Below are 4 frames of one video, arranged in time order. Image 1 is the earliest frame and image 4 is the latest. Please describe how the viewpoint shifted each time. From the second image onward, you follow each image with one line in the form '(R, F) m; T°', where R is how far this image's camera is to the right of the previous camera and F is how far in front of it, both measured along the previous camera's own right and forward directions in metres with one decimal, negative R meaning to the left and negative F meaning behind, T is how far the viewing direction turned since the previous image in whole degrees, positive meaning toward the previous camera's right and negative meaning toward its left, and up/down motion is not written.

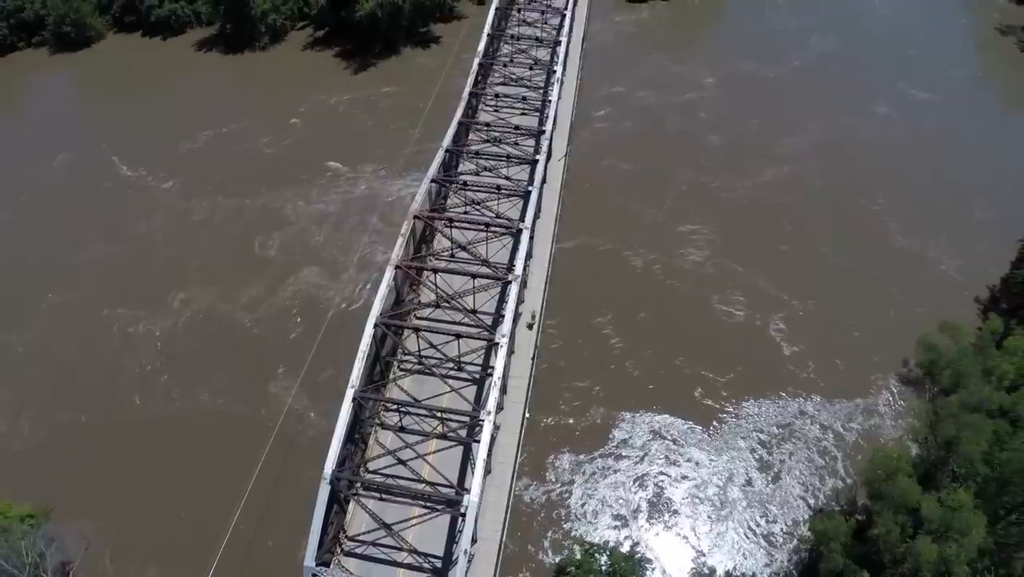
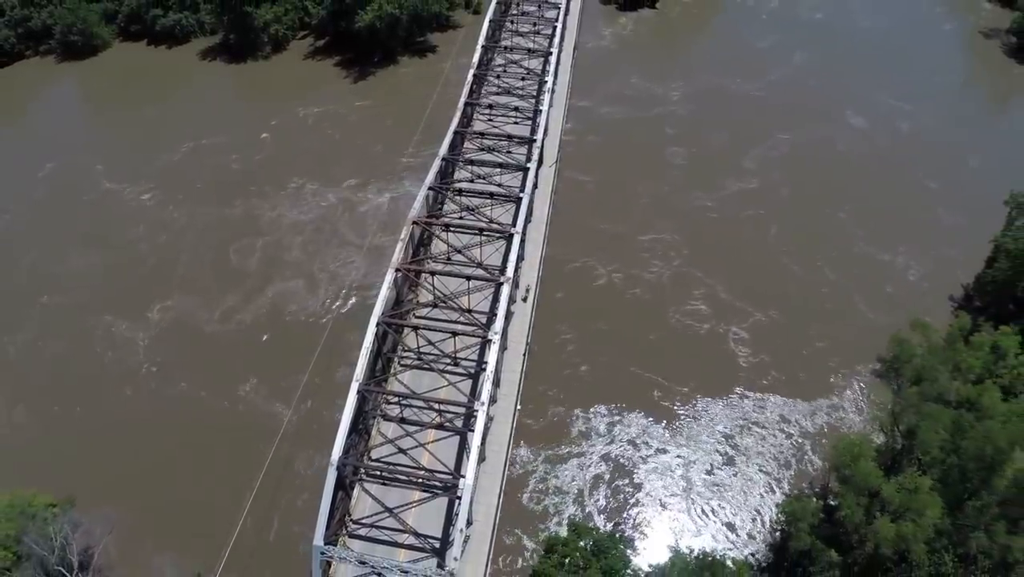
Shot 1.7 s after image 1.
(+0.2, -2.0) m; 0°
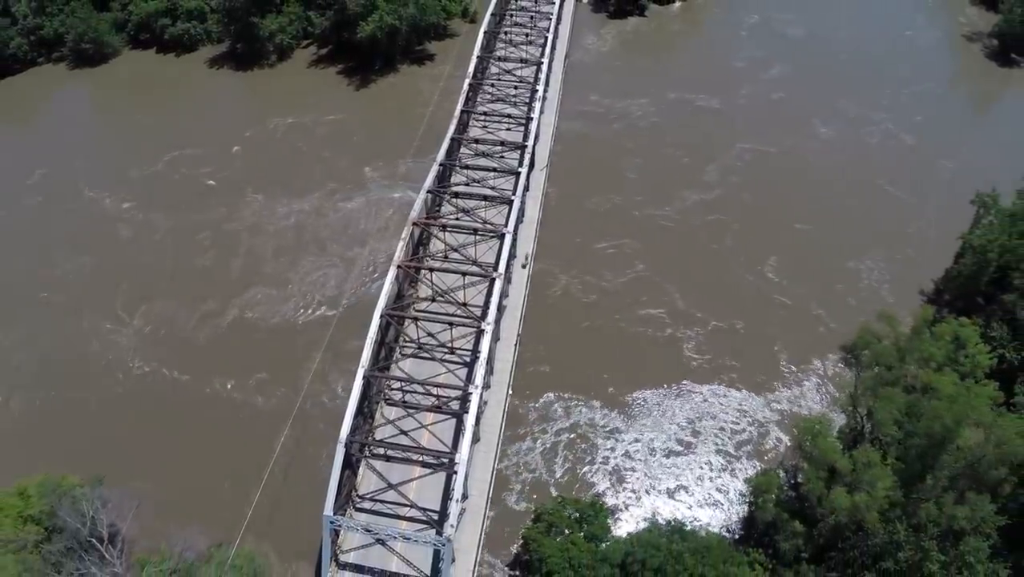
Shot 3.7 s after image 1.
(+0.3, -2.7) m; 0°
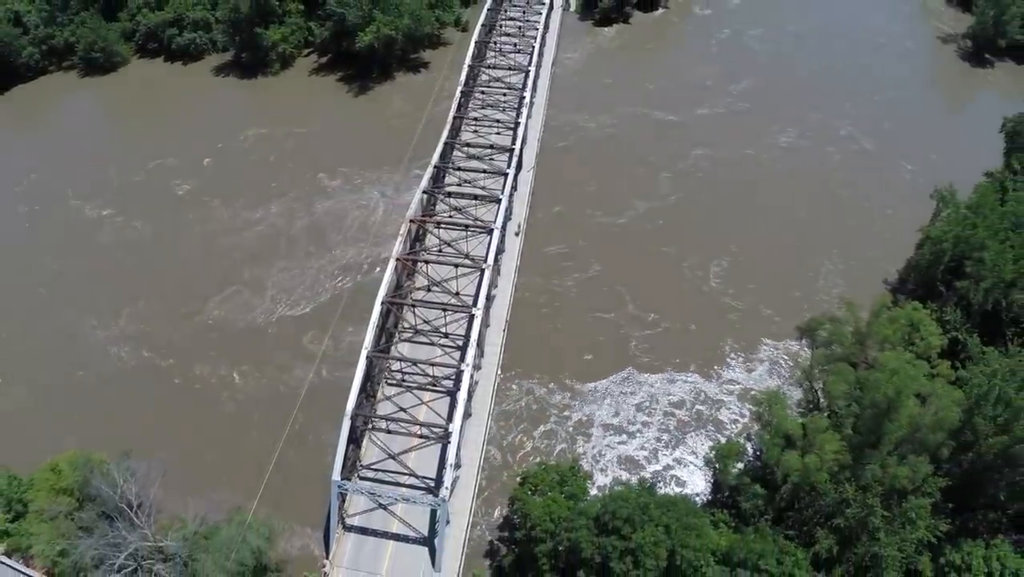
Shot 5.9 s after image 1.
(+0.4, -3.5) m; 0°
